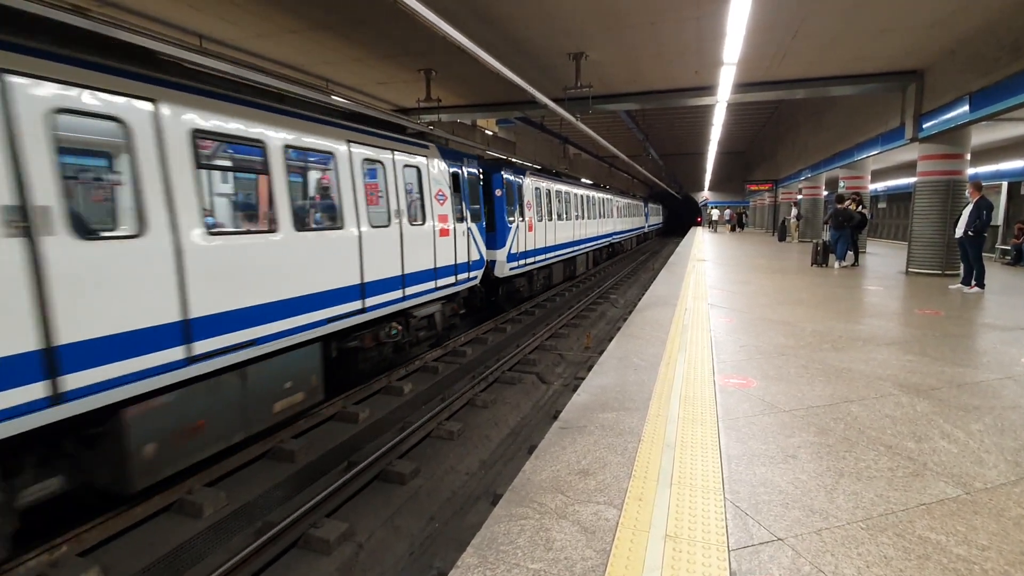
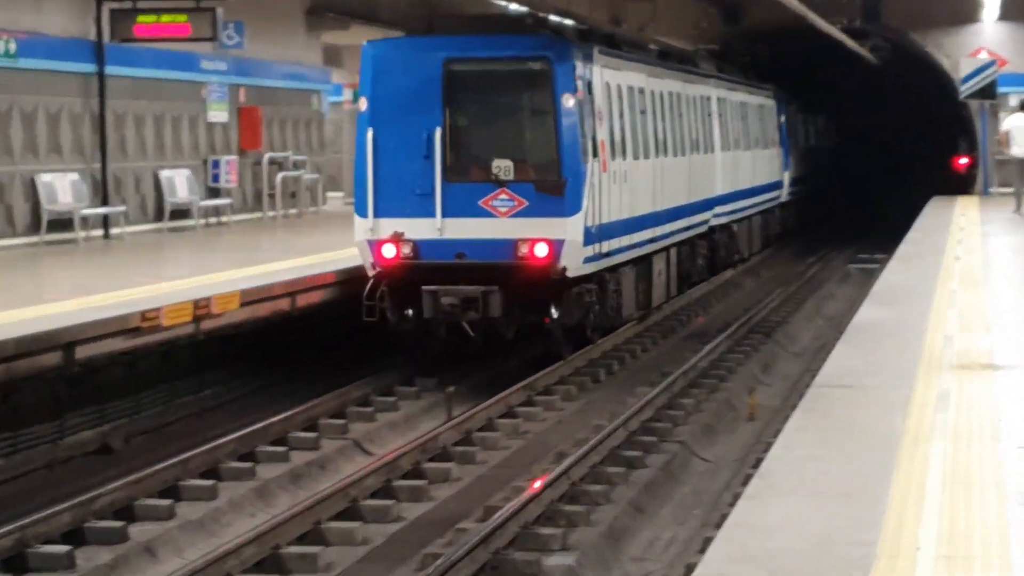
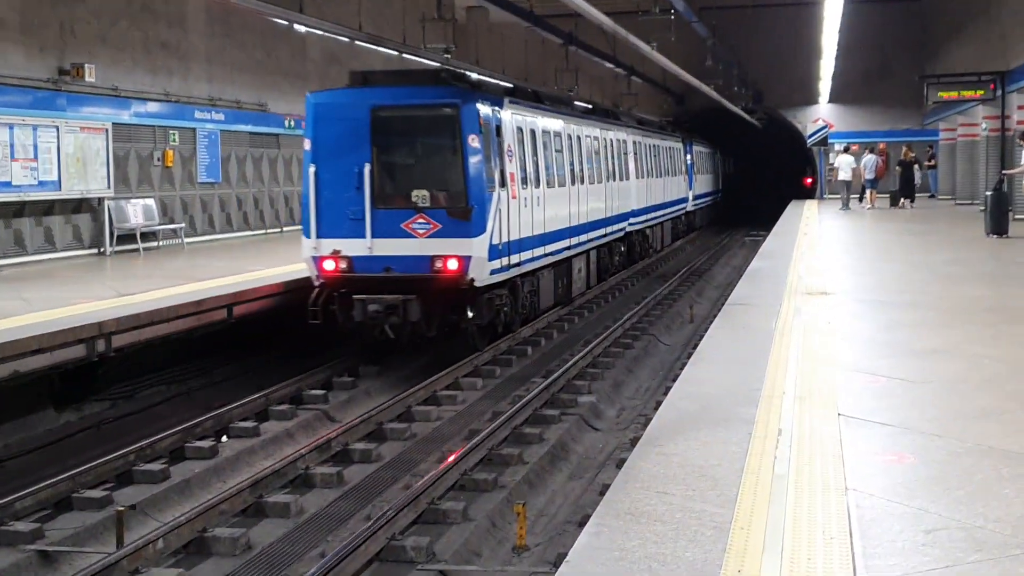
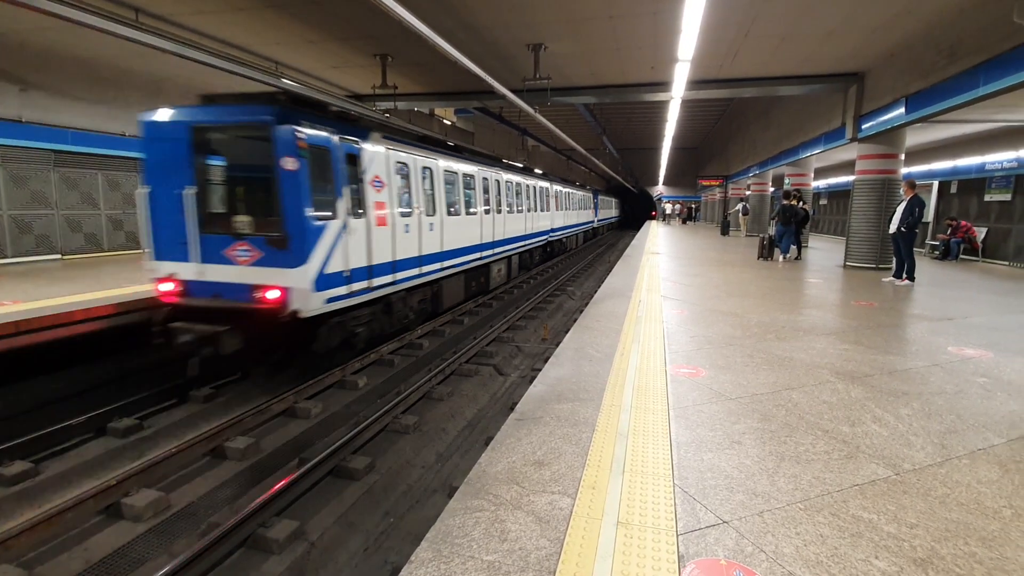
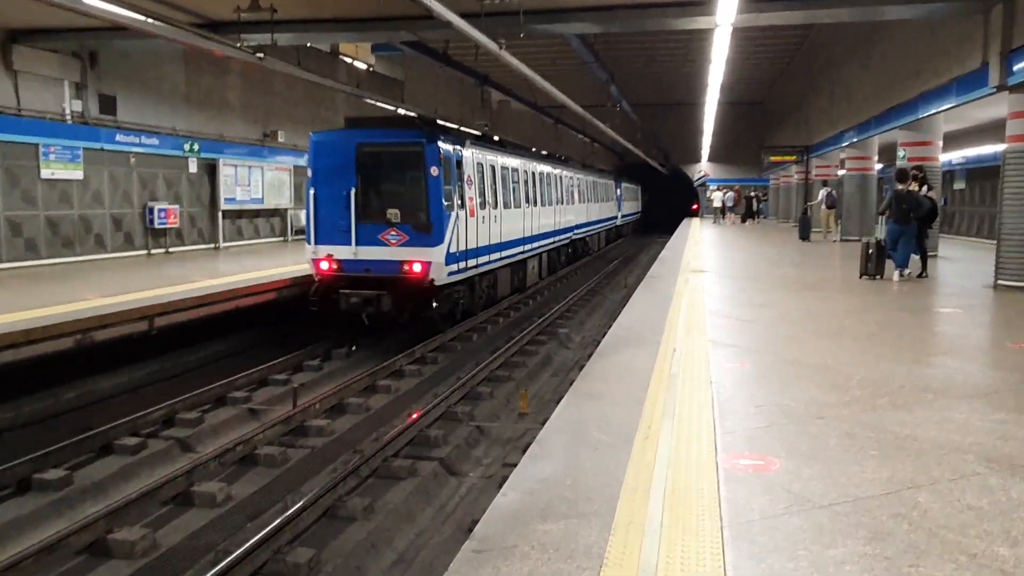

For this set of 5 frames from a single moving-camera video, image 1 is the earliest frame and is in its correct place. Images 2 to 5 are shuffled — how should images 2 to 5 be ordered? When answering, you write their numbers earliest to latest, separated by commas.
4, 5, 3, 2
